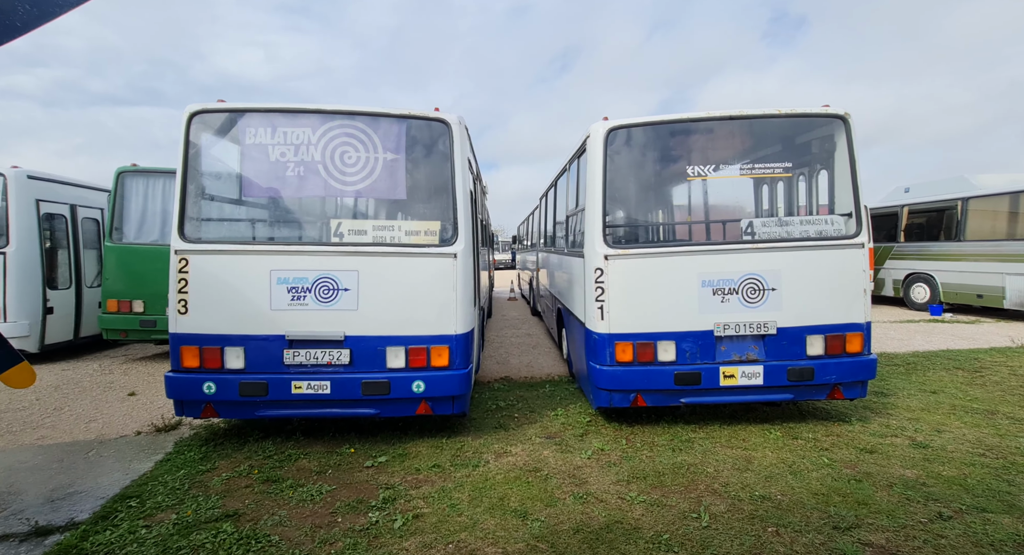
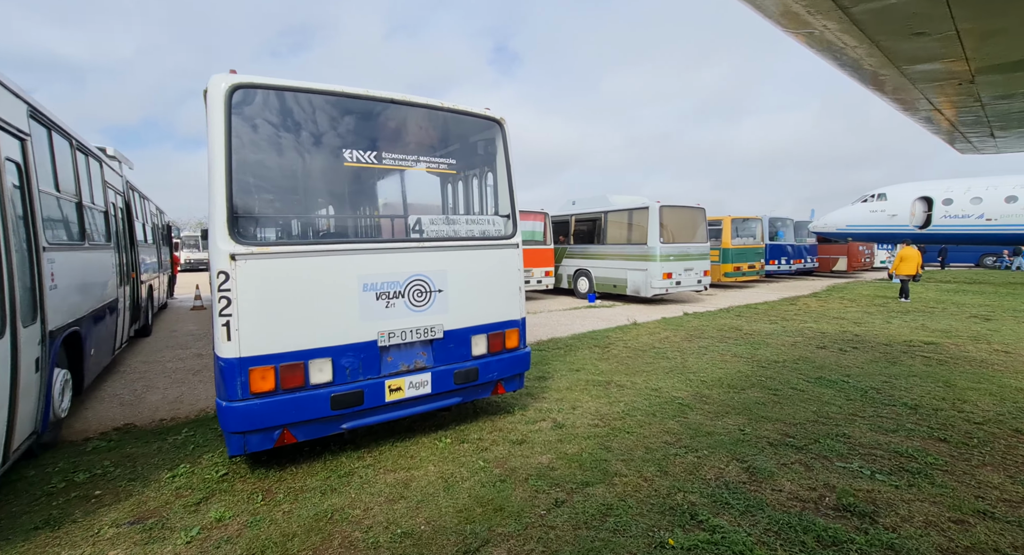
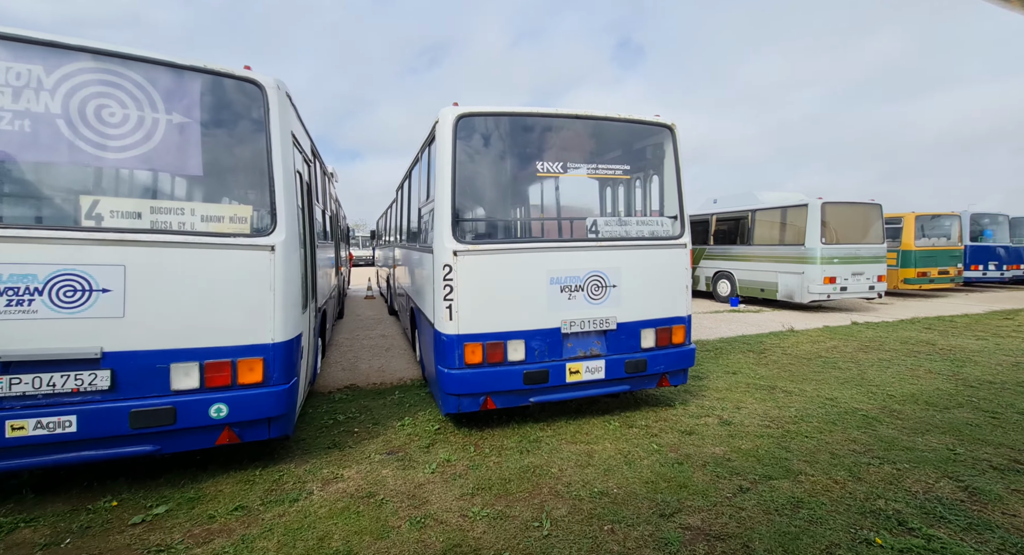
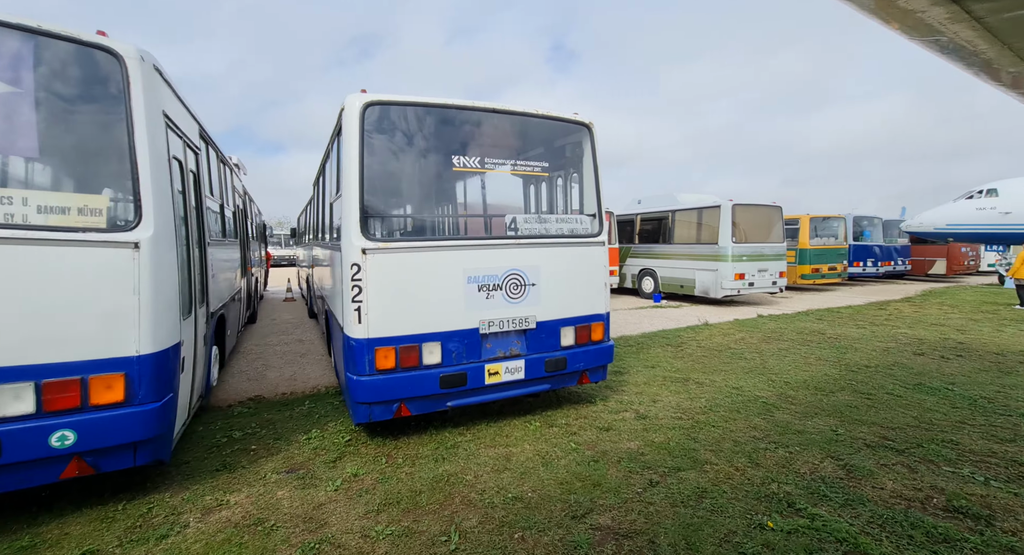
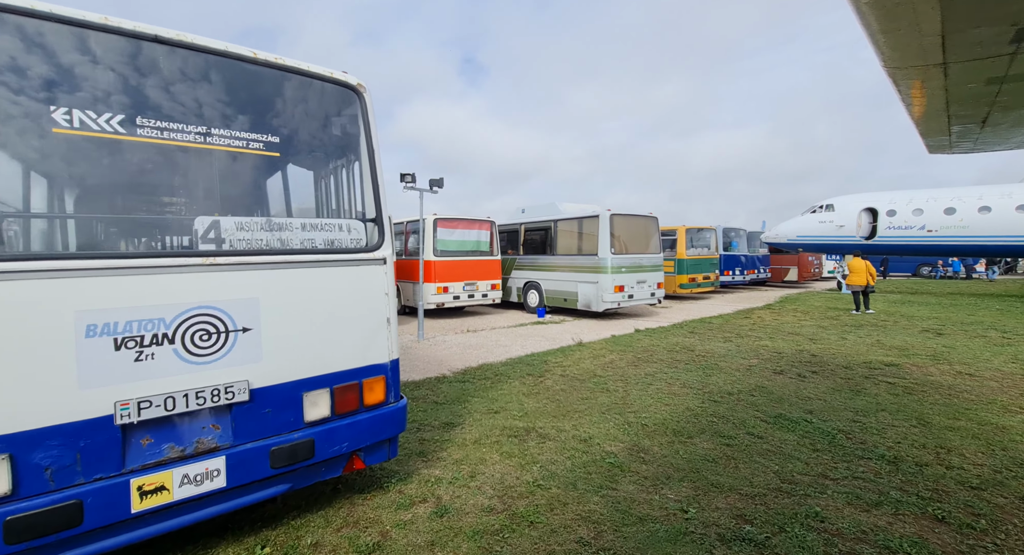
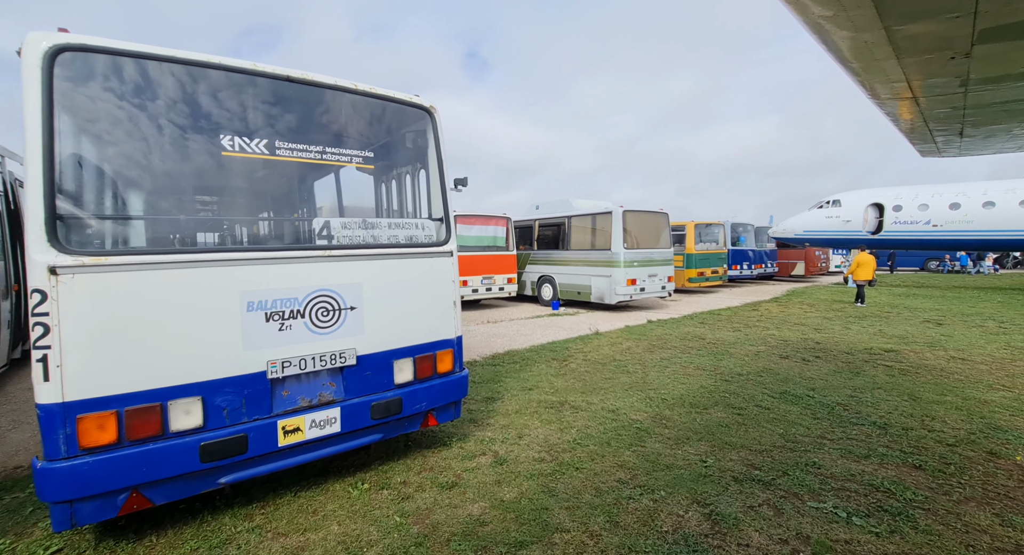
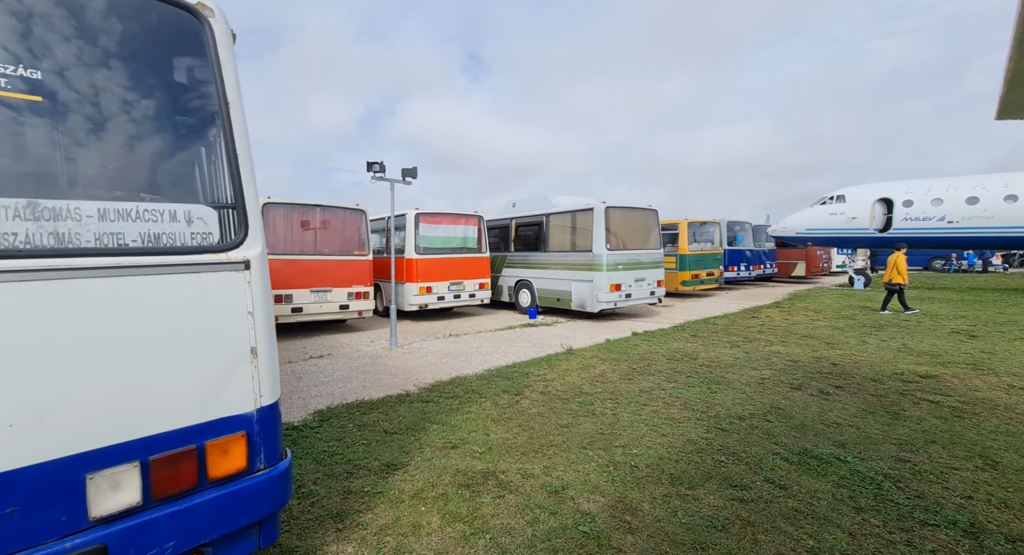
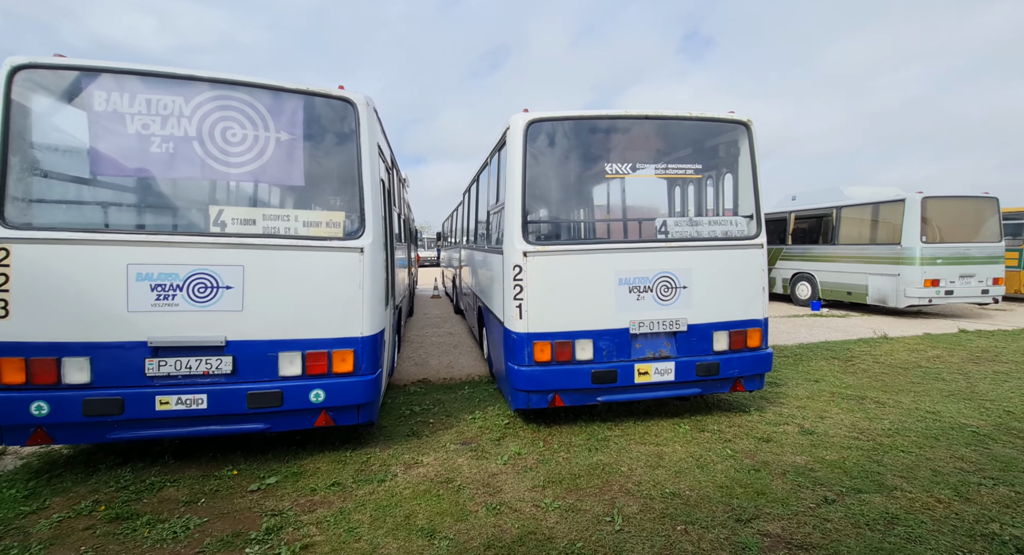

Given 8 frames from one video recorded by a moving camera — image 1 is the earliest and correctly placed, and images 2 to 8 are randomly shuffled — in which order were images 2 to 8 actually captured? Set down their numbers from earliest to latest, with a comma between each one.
8, 3, 4, 2, 6, 5, 7
